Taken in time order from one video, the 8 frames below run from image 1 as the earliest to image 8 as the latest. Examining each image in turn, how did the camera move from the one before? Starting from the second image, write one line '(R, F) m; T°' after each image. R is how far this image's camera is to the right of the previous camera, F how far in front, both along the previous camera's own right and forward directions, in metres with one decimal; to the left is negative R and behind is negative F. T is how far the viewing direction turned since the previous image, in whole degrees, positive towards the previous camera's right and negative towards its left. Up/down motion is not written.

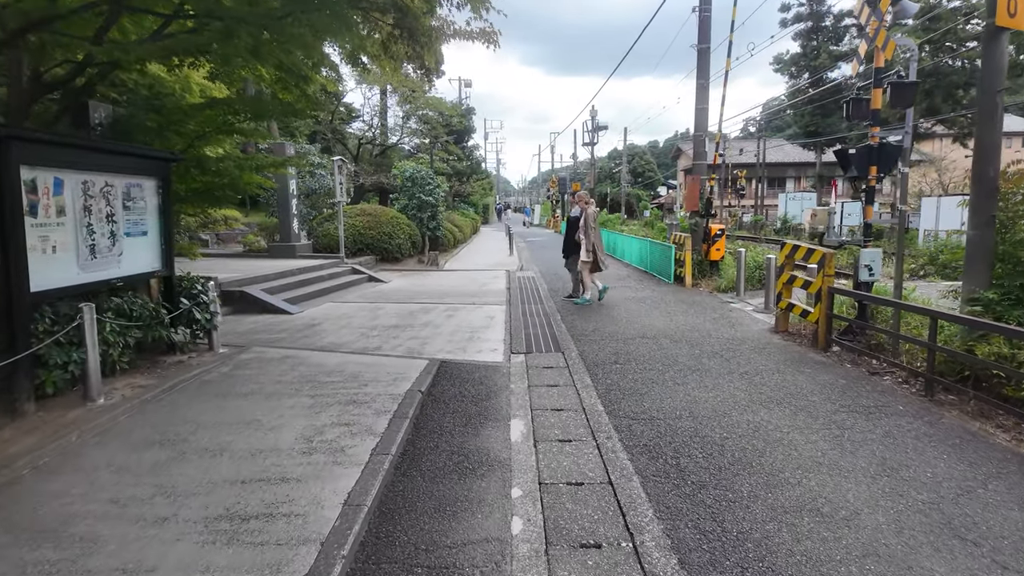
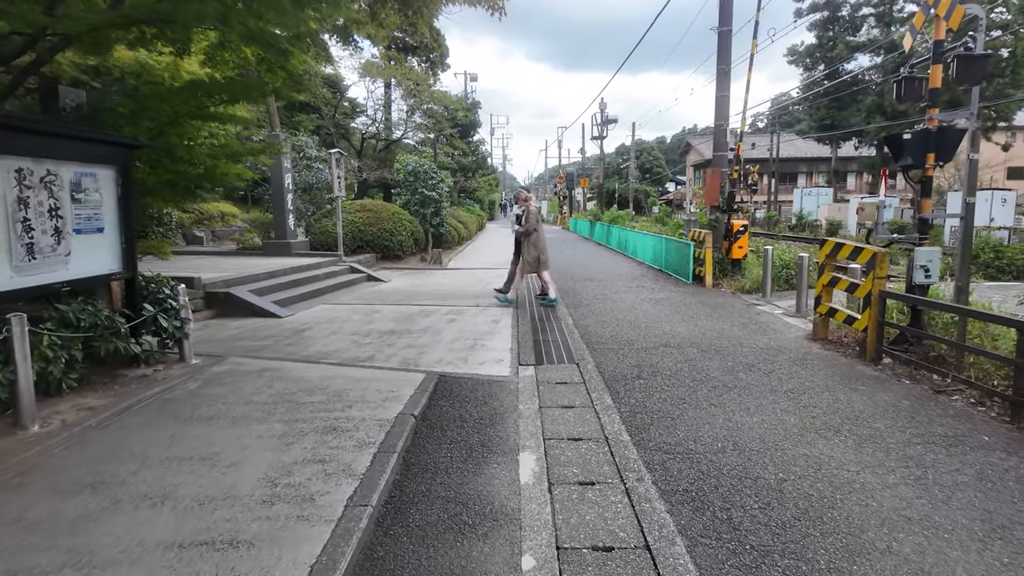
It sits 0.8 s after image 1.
(0.0, +0.6) m; -1°
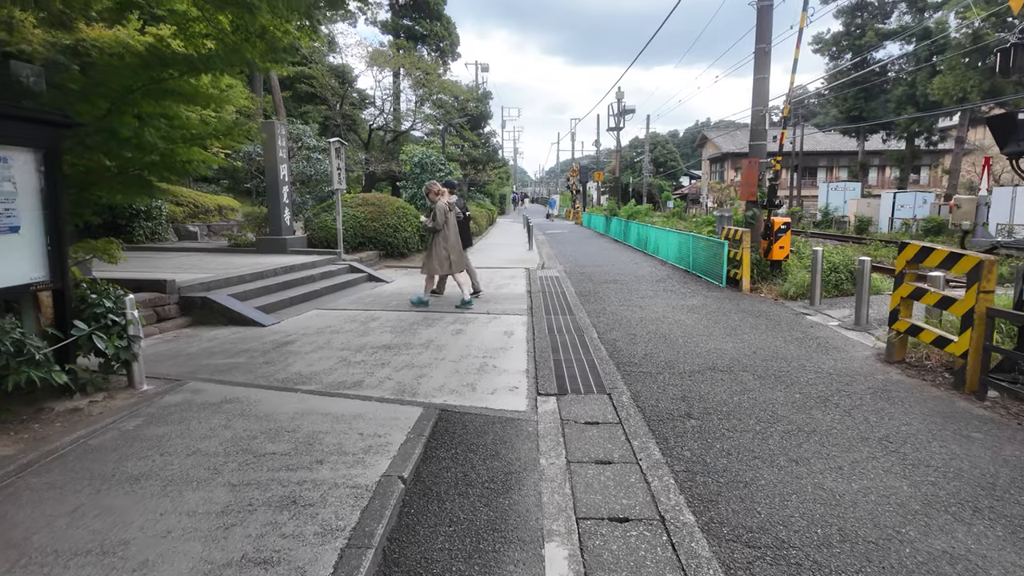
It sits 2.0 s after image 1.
(-0.1, +0.9) m; -1°
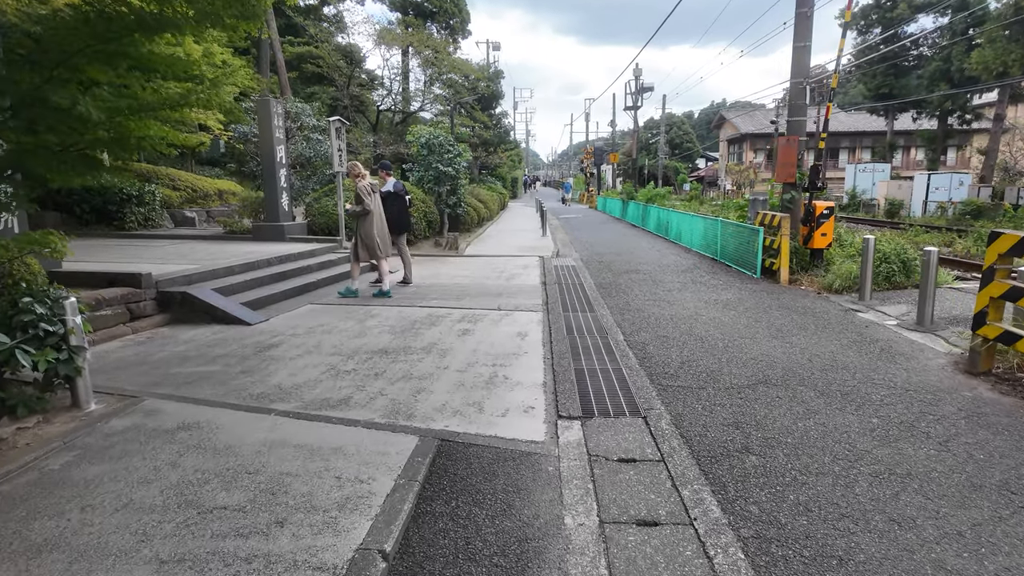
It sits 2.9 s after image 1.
(0.0, +0.7) m; -1°
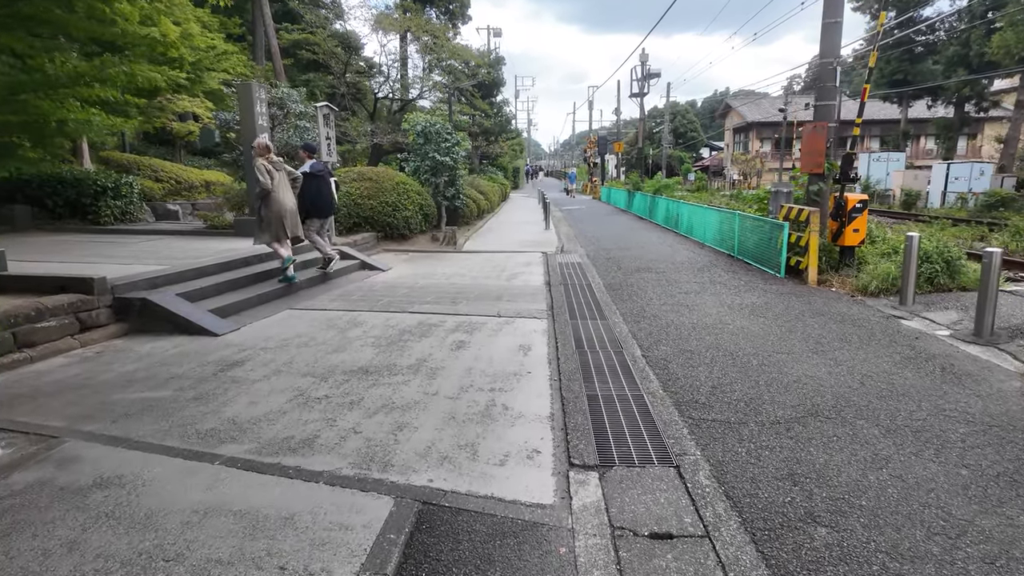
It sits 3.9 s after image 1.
(0.0, +0.7) m; 0°
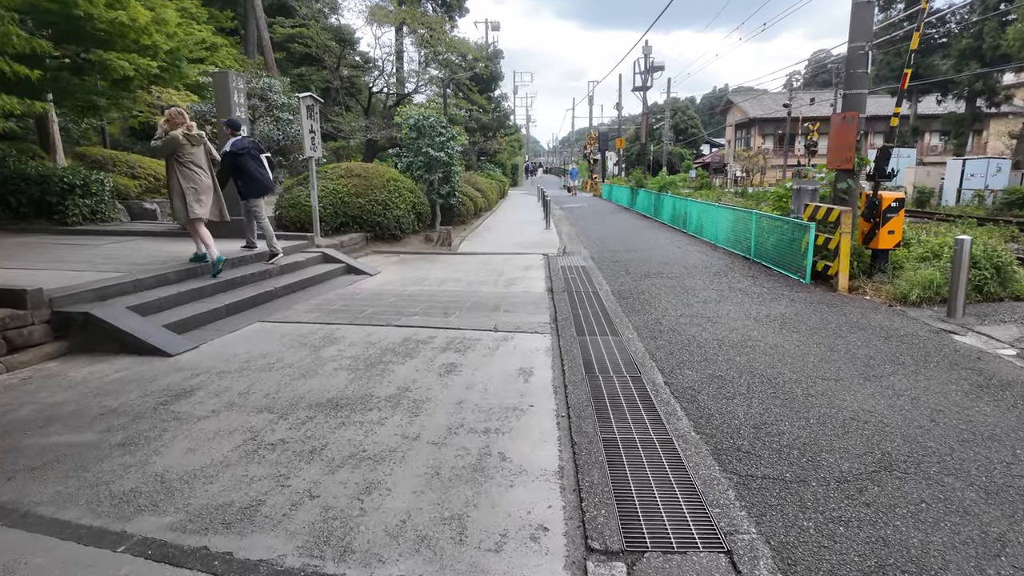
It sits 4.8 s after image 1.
(0.0, +0.7) m; 0°
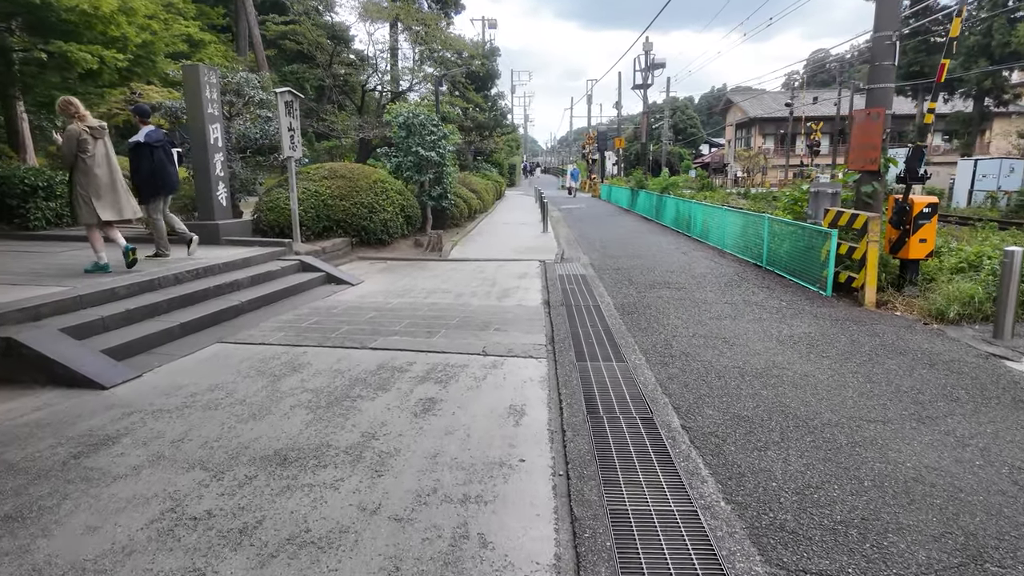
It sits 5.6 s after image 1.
(+0.1, +0.6) m; 0°
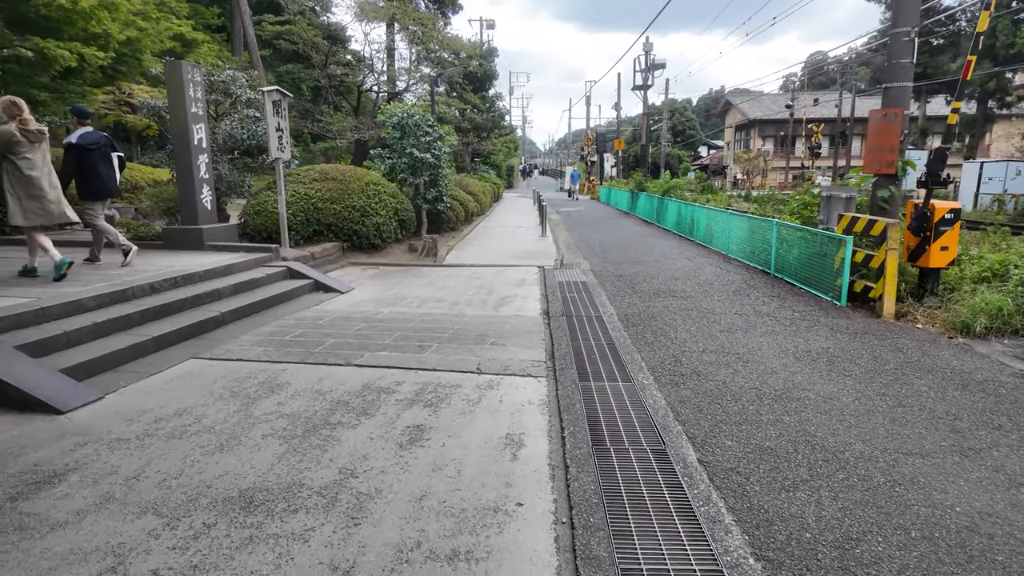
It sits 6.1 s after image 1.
(0.0, +0.3) m; 0°
